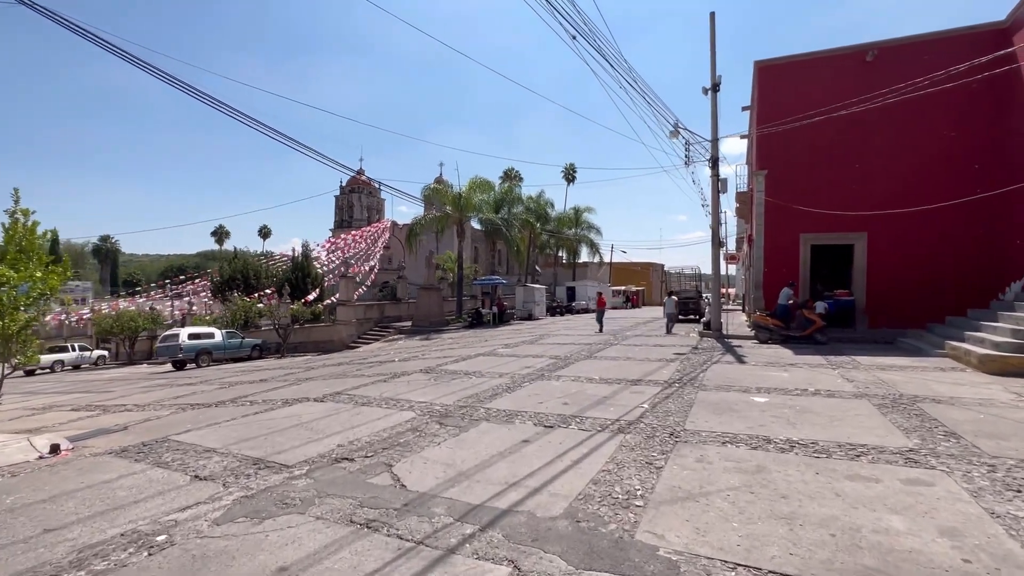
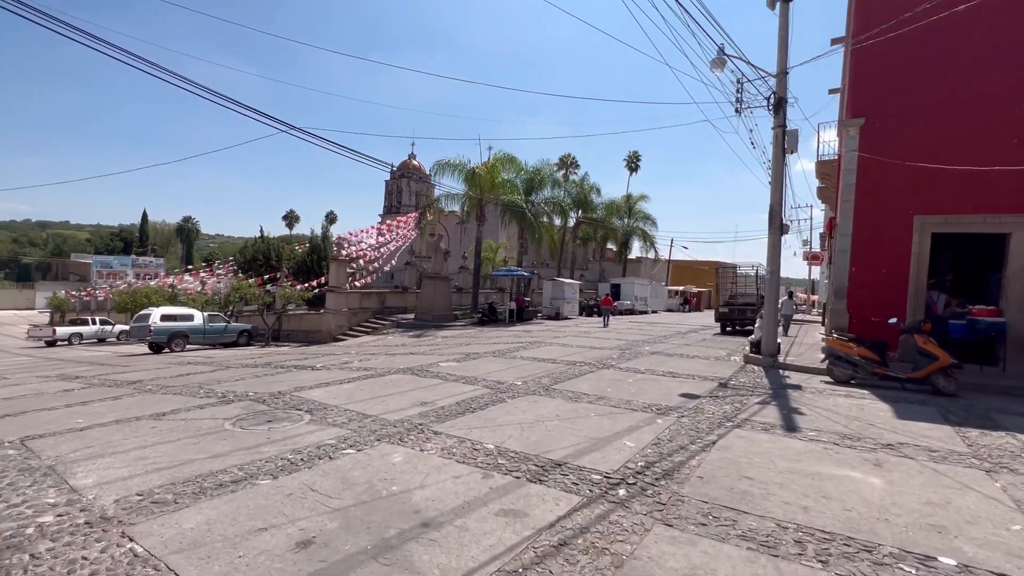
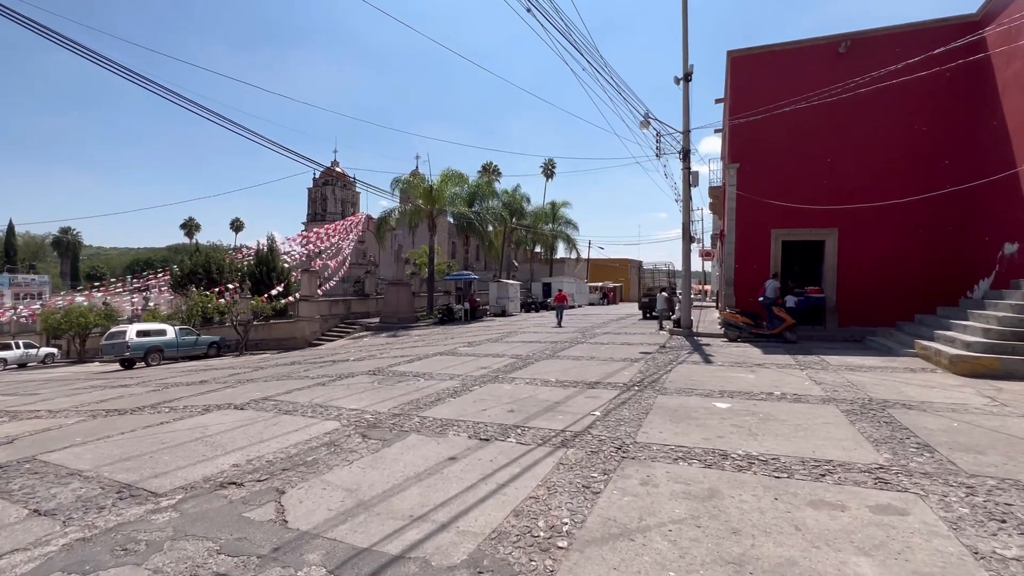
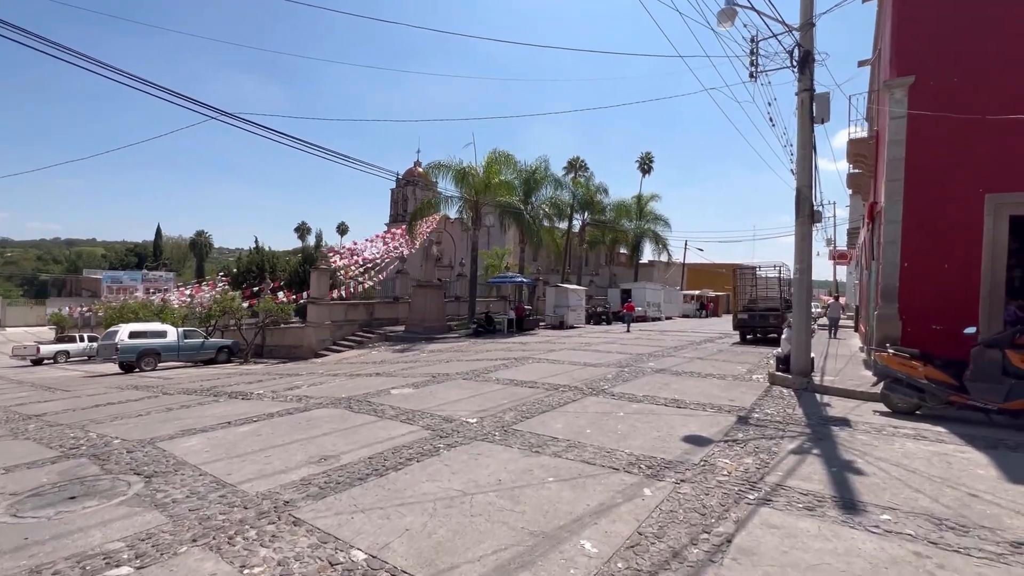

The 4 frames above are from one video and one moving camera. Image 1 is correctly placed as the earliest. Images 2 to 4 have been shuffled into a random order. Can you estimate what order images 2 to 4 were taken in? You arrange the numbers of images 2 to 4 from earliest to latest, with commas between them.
3, 2, 4
